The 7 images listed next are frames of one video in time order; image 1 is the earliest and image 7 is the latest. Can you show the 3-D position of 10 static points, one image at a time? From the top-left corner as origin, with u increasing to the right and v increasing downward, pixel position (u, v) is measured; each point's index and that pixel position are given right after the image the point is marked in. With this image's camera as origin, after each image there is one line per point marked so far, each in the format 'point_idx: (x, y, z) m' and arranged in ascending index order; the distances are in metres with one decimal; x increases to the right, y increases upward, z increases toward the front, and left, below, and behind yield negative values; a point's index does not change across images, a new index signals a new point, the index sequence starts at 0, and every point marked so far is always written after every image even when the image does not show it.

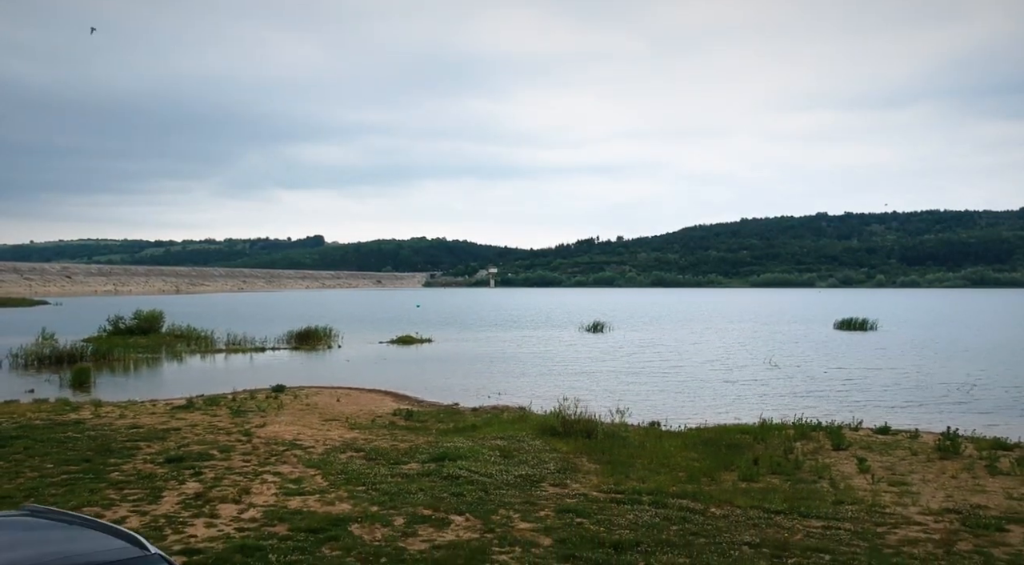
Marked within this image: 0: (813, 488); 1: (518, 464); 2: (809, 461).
0: (+6.2, -4.2, +15.7) m
1: (+0.2, -4.1, +17.4) m
2: (+7.1, -4.2, +18.3) m
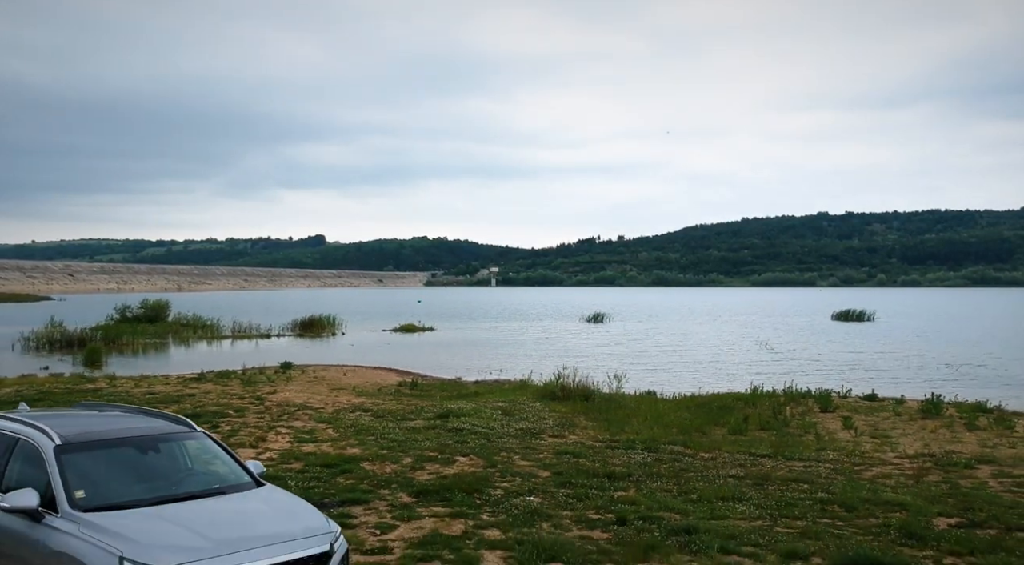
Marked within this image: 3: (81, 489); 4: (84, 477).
0: (+6.2, -3.4, +16.6) m
1: (+0.2, -3.3, +18.3) m
2: (+7.1, -3.4, +19.1) m
3: (-3.5, -1.6, +6.2) m
4: (-3.5, -1.6, +6.3) m
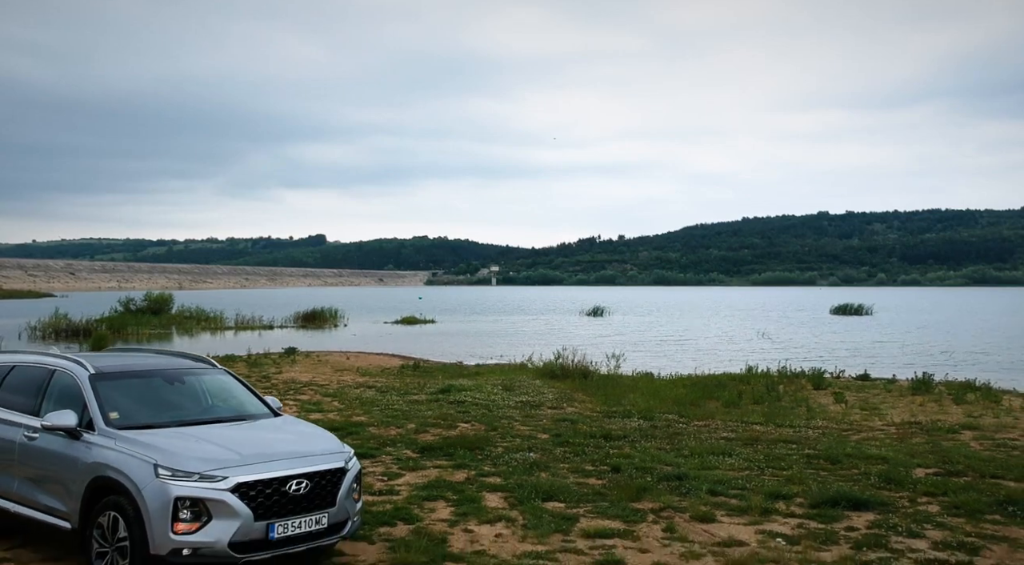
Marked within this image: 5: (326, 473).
0: (+6.2, -2.8, +17.1) m
1: (+0.2, -2.7, +18.8) m
2: (+7.1, -2.9, +19.7) m
3: (-3.5, -1.1, +6.7) m
4: (-3.5, -1.0, +6.8) m
5: (-1.6, -1.6, +6.4) m
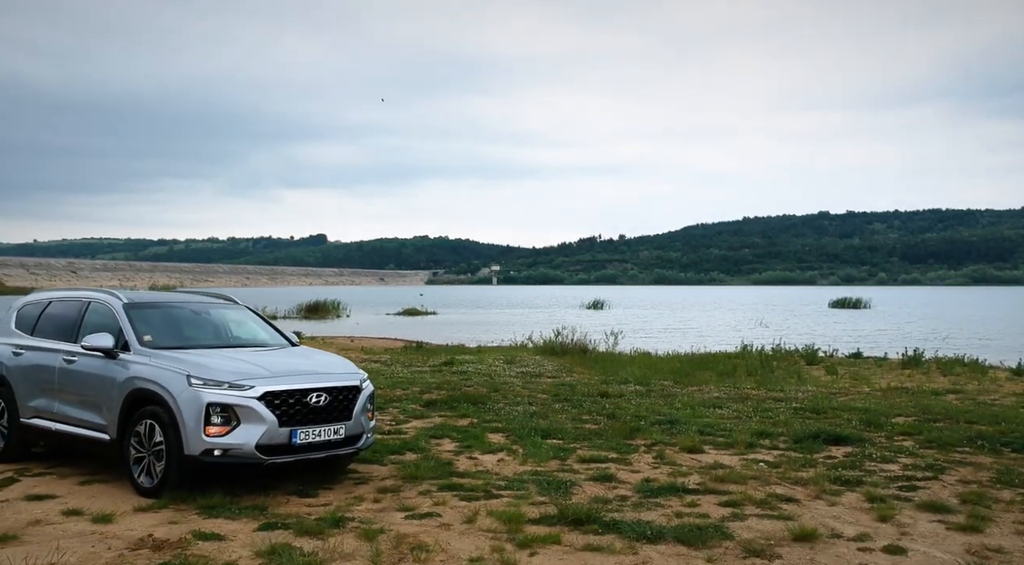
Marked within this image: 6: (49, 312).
0: (+6.2, -2.2, +17.7) m
1: (+0.2, -2.1, +19.4) m
2: (+7.2, -2.3, +20.2) m
3: (-3.5, -0.5, +7.3) m
4: (-3.5, -0.4, +7.4) m
5: (-1.5, -1.0, +7.0) m
6: (-4.9, -0.3, +8.2) m
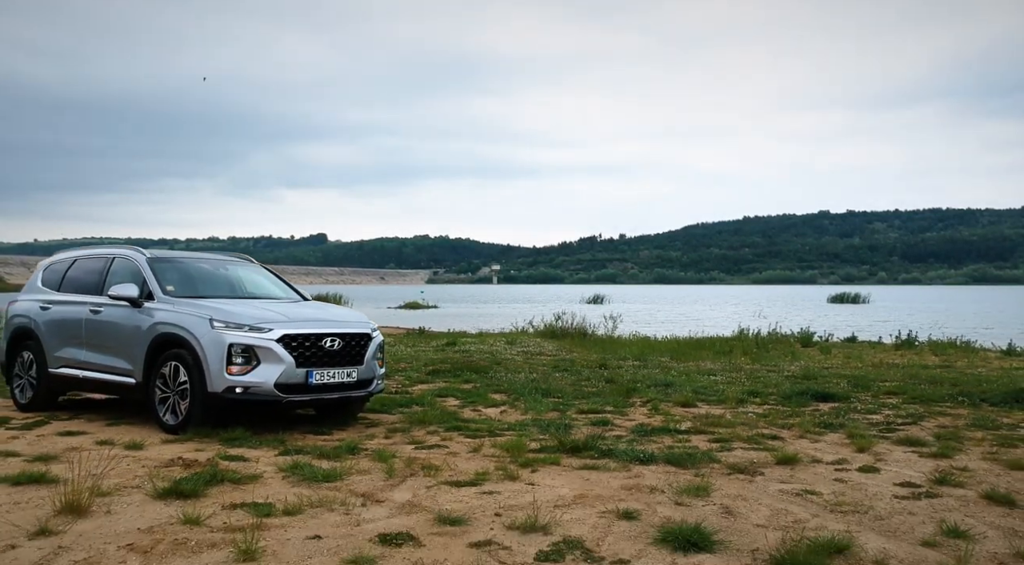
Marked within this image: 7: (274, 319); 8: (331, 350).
0: (+6.2, -1.8, +18.2) m
1: (+0.2, -1.7, +19.9) m
2: (+7.2, -1.8, +20.7) m
3: (-3.4, 0.0, +7.7) m
4: (-3.5, 0.0, +7.9) m
5: (-1.5, -0.5, +7.4) m
6: (-4.9, +0.2, +8.6) m
7: (-2.2, -0.3, +7.0) m
8: (-1.7, -0.6, +7.2) m
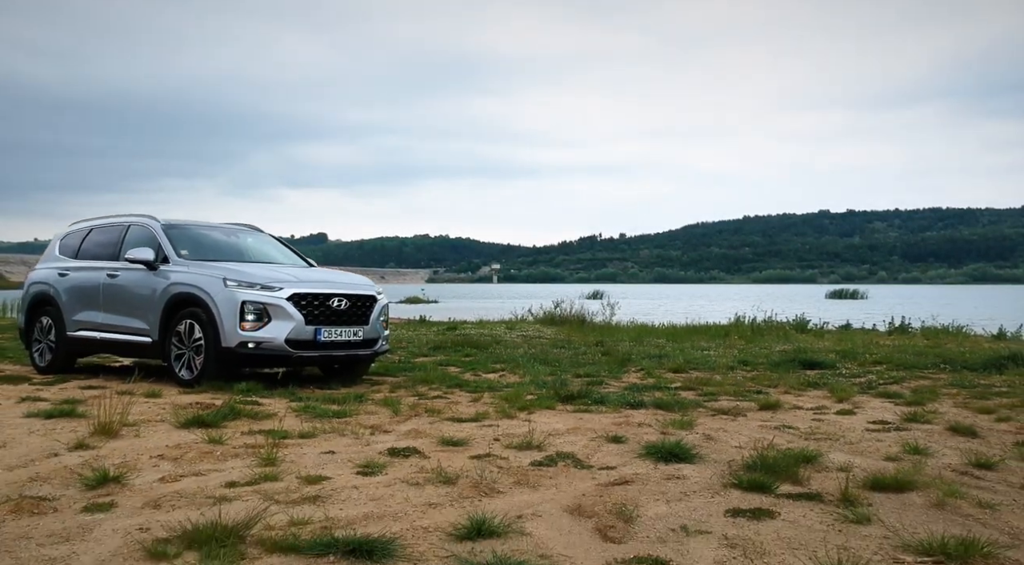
0: (+6.2, -1.4, +18.5) m
1: (+0.2, -1.3, +20.2) m
2: (+7.2, -1.4, +21.0) m
3: (-3.5, +0.3, +8.1) m
4: (-3.5, +0.4, +8.2) m
5: (-1.5, -0.2, +7.8) m
6: (-4.9, +0.5, +9.0) m
7: (-2.2, 0.0, +7.4) m
8: (-1.7, -0.3, +7.6) m
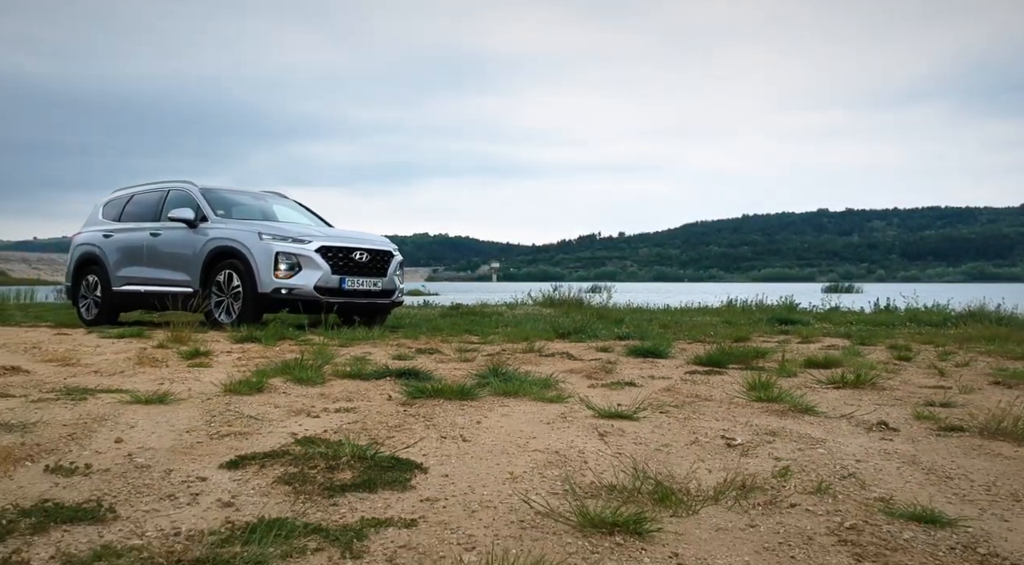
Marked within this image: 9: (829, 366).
0: (+6.3, -0.9, +19.5) m
1: (+0.2, -0.8, +21.1) m
2: (+7.2, -0.9, +22.0) m
3: (-3.4, +0.8, +9.0) m
4: (-3.5, +0.9, +9.2) m
5: (-1.5, +0.3, +8.7) m
6: (-4.9, +1.0, +9.9) m
7: (-2.2, +0.5, +8.3) m
8: (-1.7, +0.2, +8.5) m
9: (+1.9, -0.5, +4.6) m
